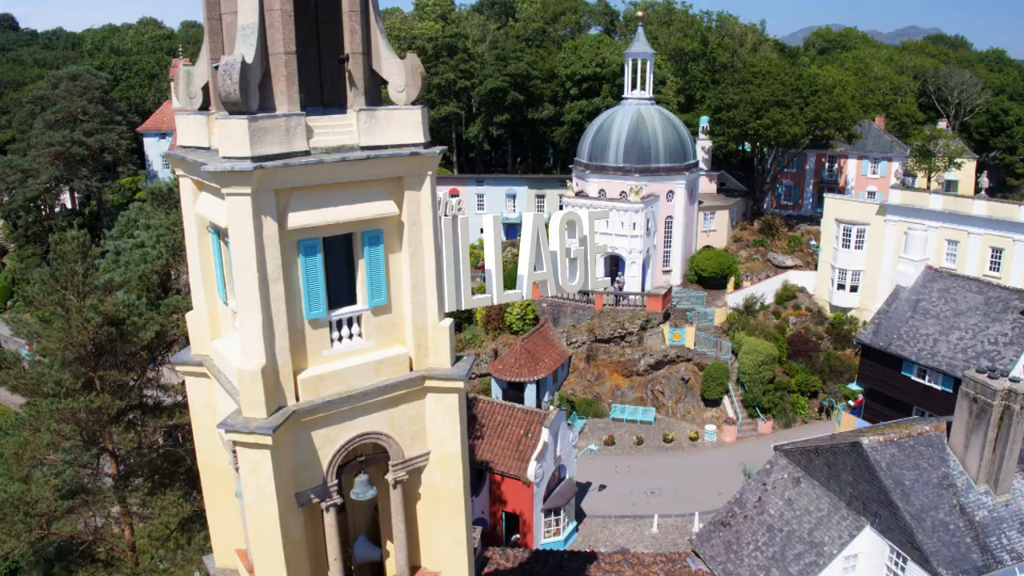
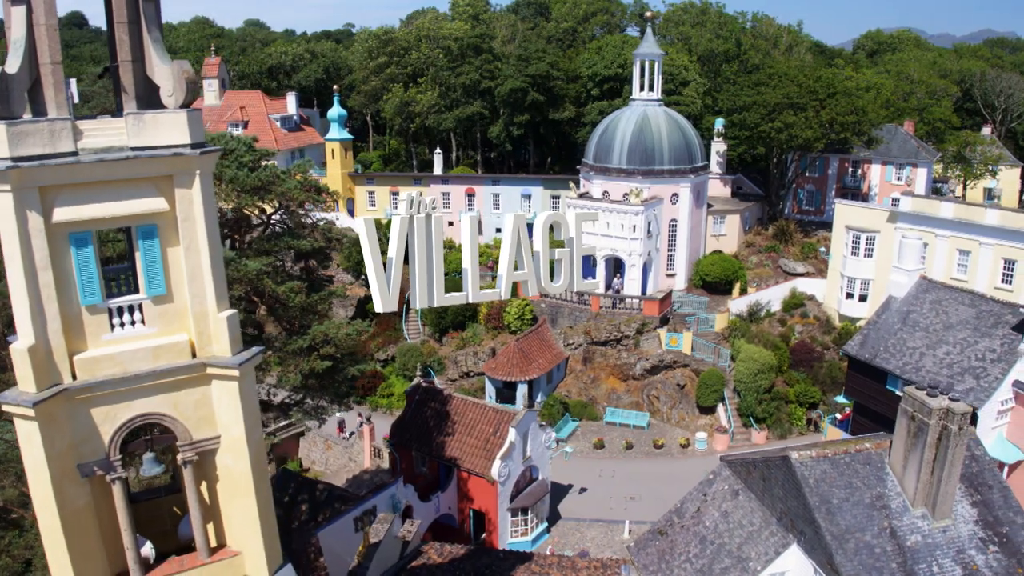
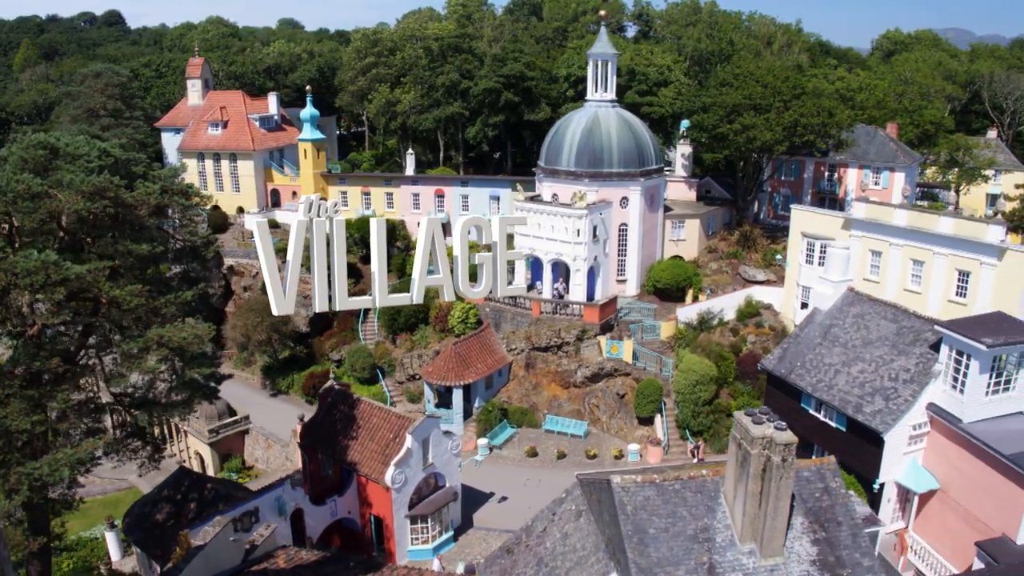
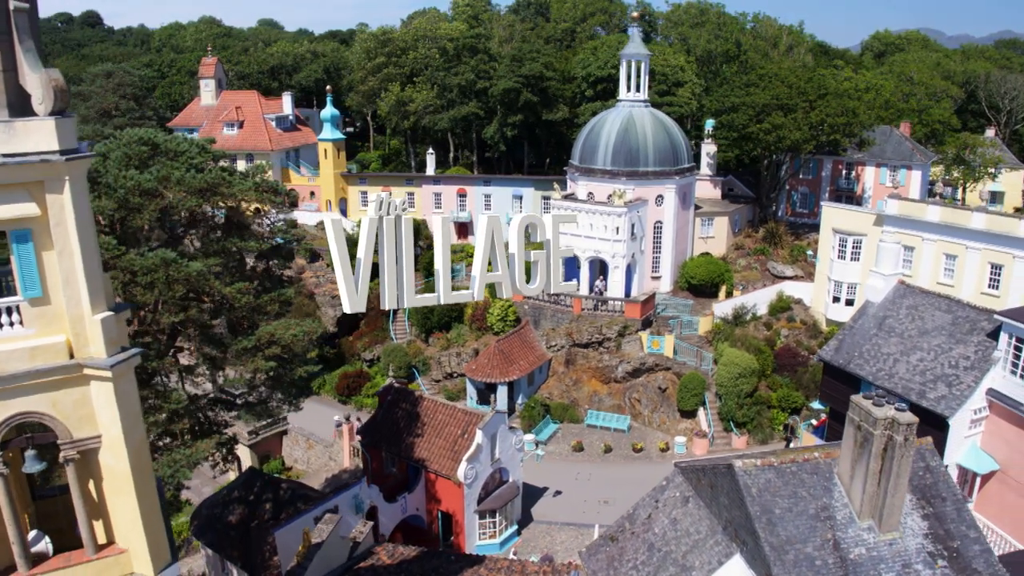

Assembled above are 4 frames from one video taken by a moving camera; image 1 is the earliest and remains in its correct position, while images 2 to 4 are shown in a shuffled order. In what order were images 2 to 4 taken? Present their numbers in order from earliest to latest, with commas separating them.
2, 4, 3
